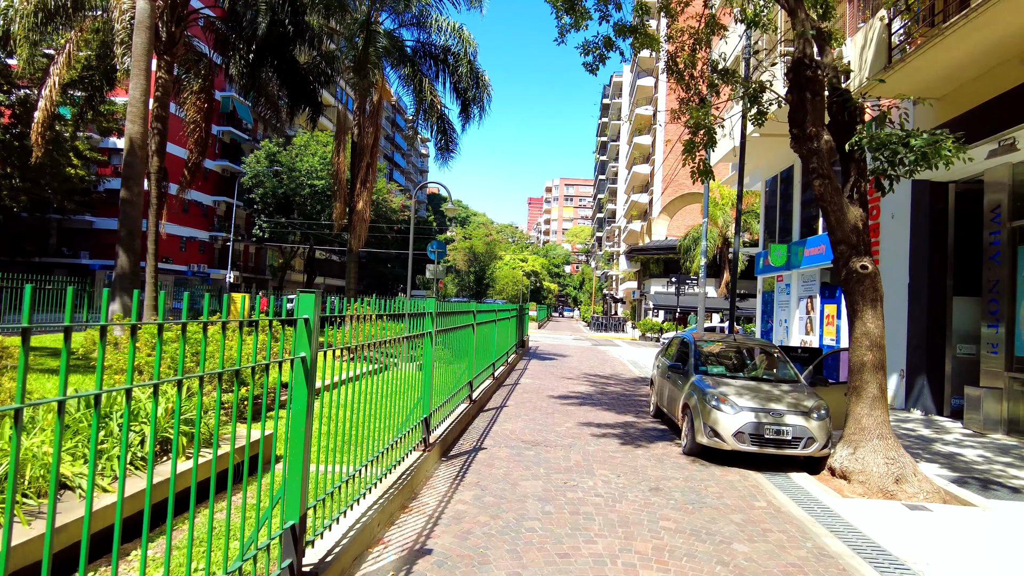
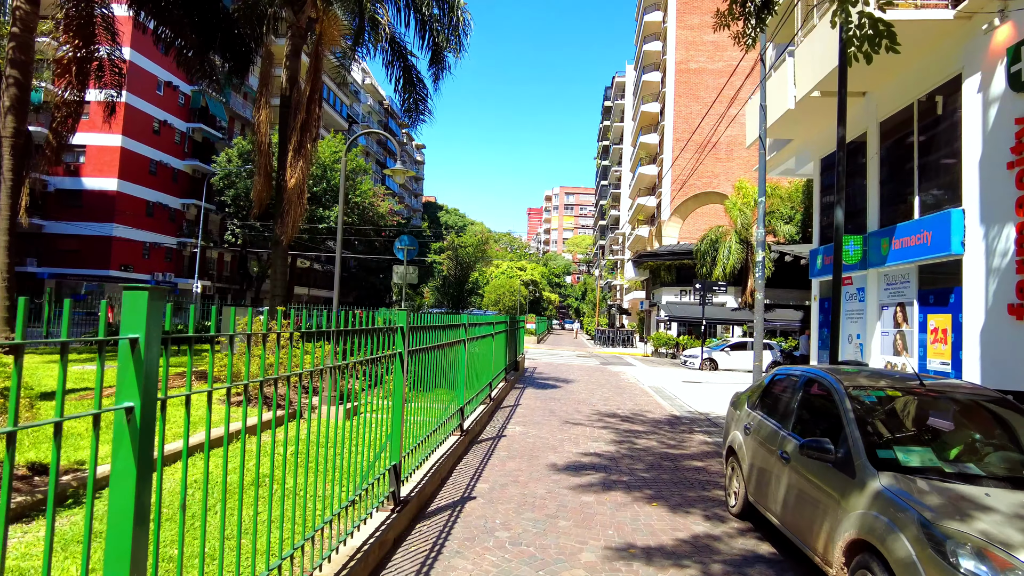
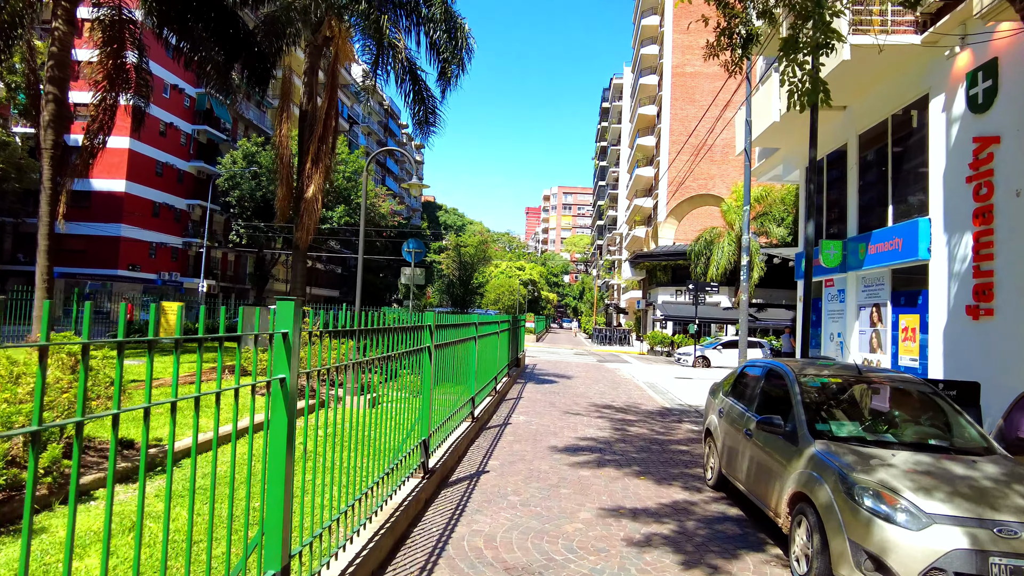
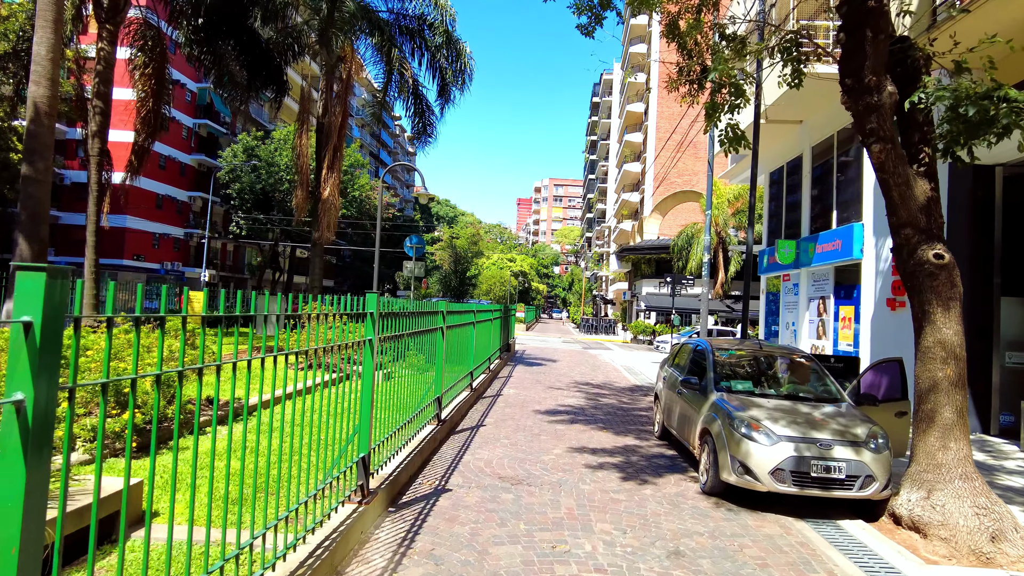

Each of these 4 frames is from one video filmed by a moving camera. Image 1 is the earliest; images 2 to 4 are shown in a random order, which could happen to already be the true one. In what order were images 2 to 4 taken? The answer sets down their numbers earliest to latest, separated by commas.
4, 3, 2
